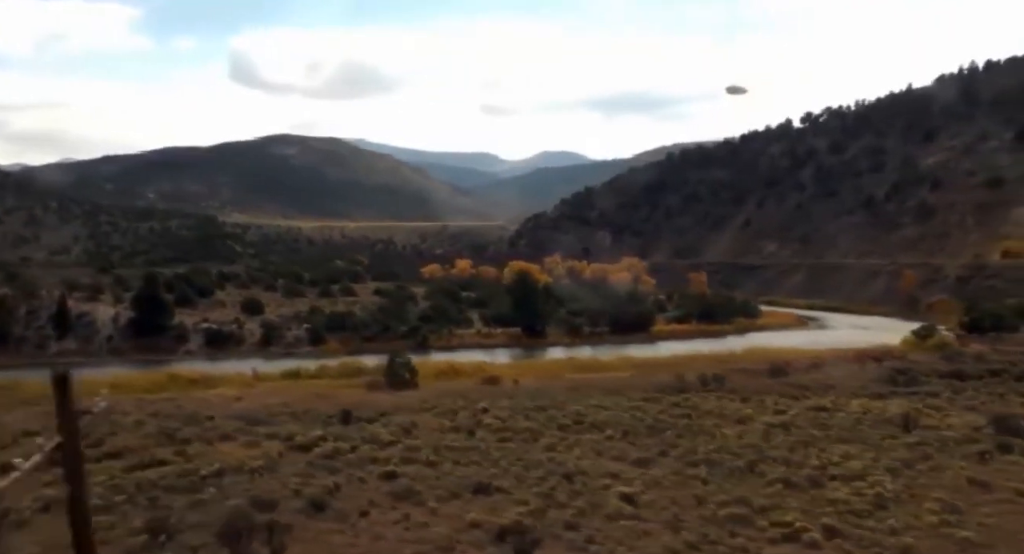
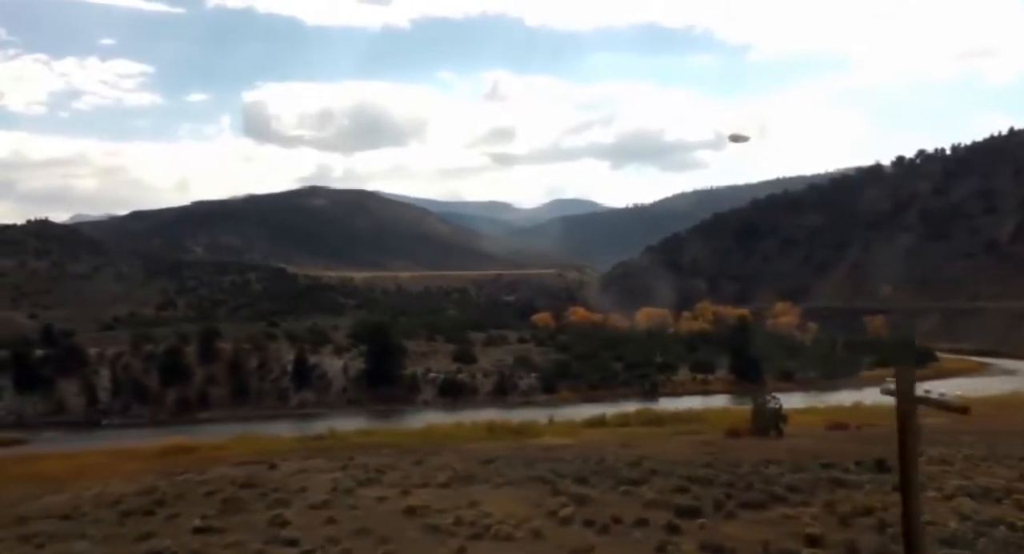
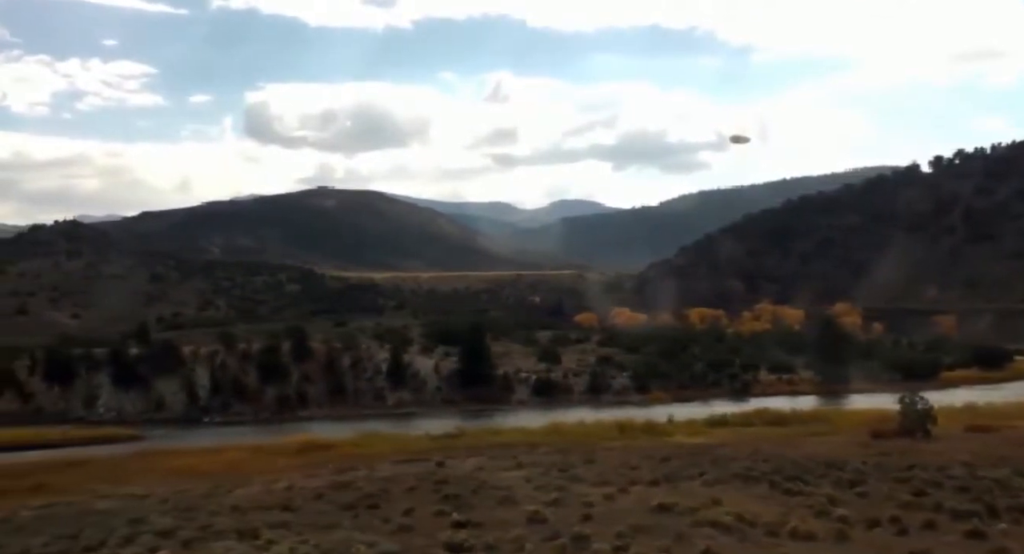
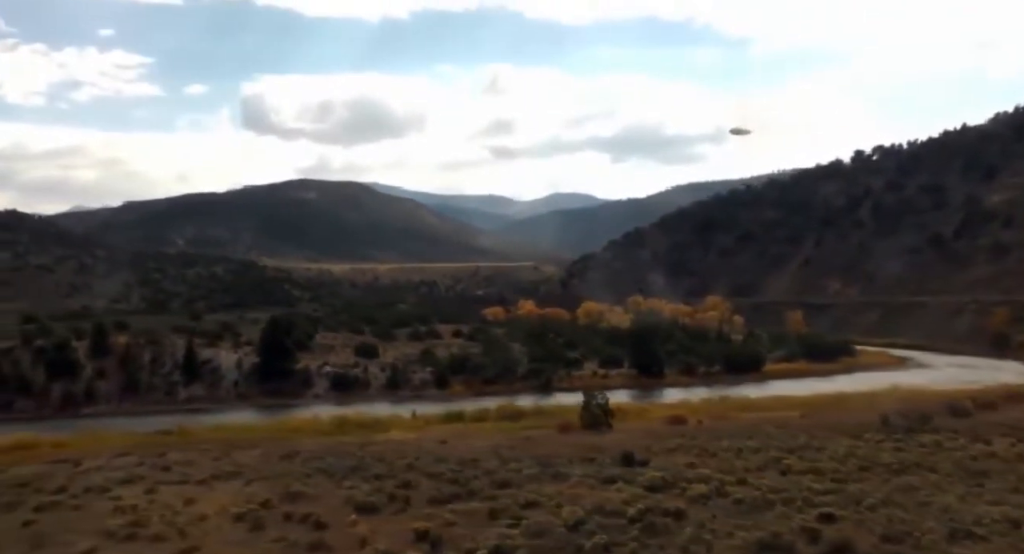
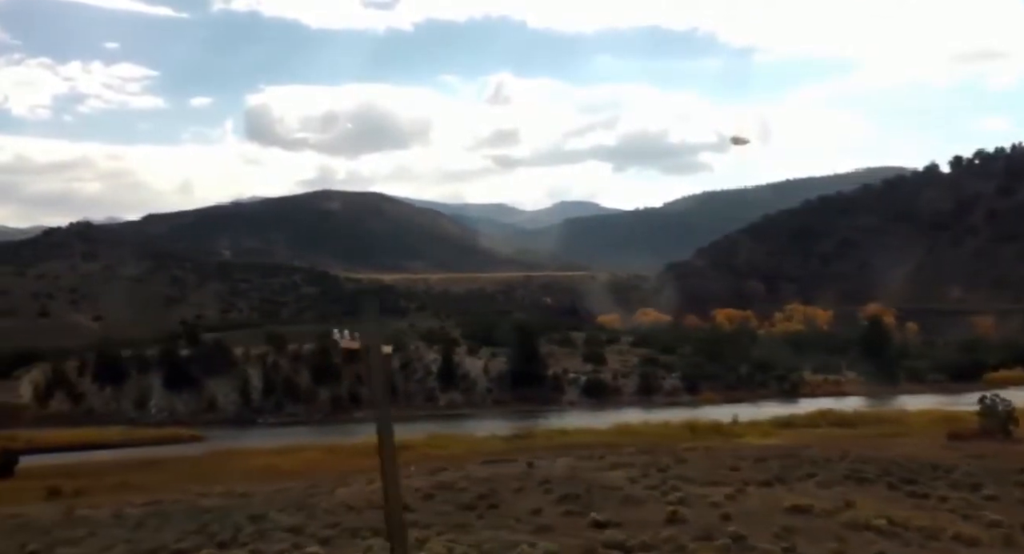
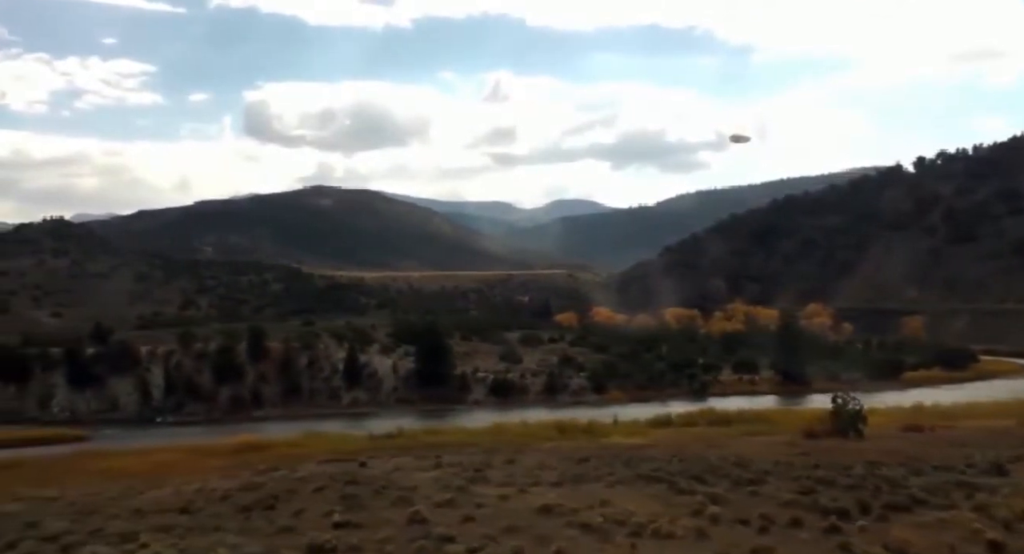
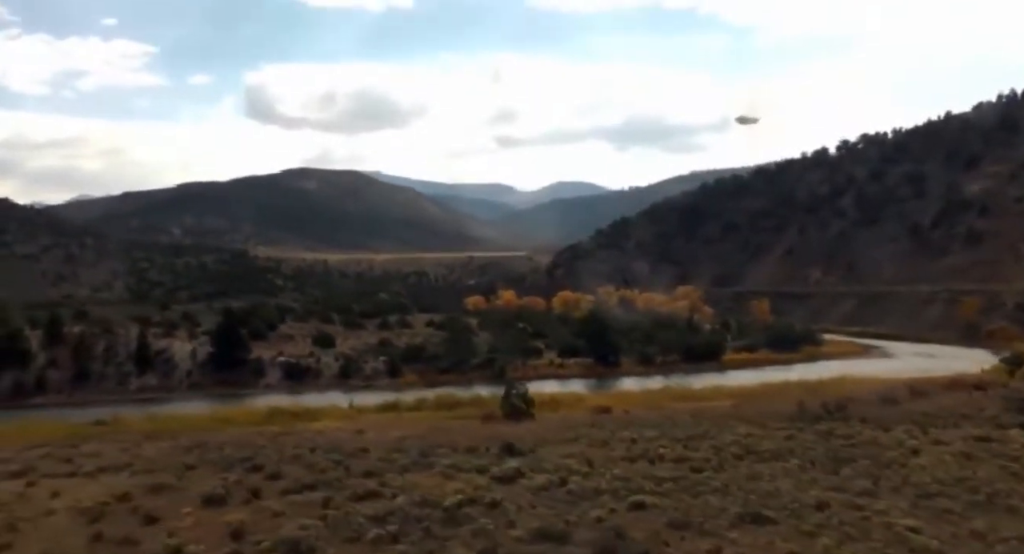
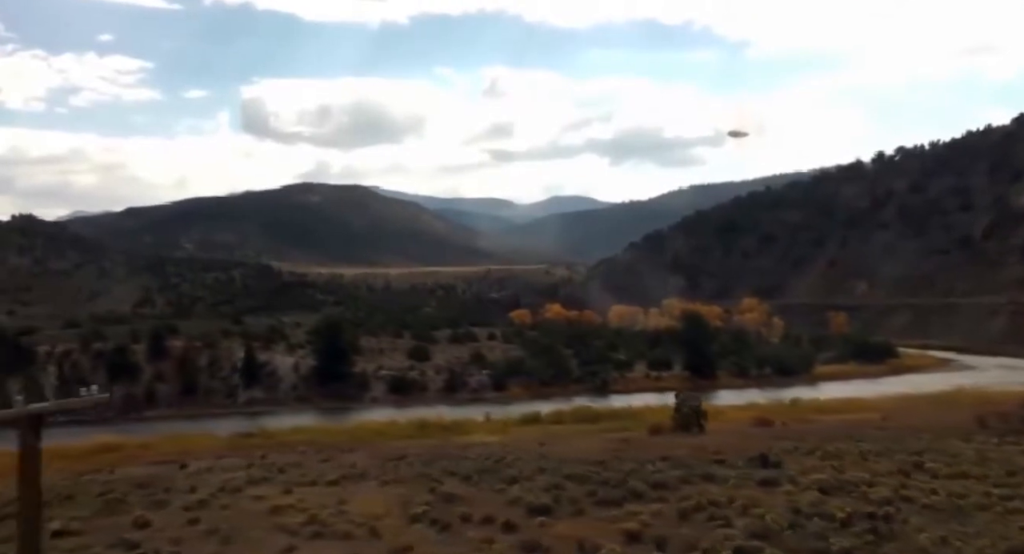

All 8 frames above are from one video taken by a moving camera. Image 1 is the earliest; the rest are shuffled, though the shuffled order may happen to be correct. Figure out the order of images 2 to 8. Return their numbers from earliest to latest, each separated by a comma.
7, 4, 8, 2, 6, 3, 5
